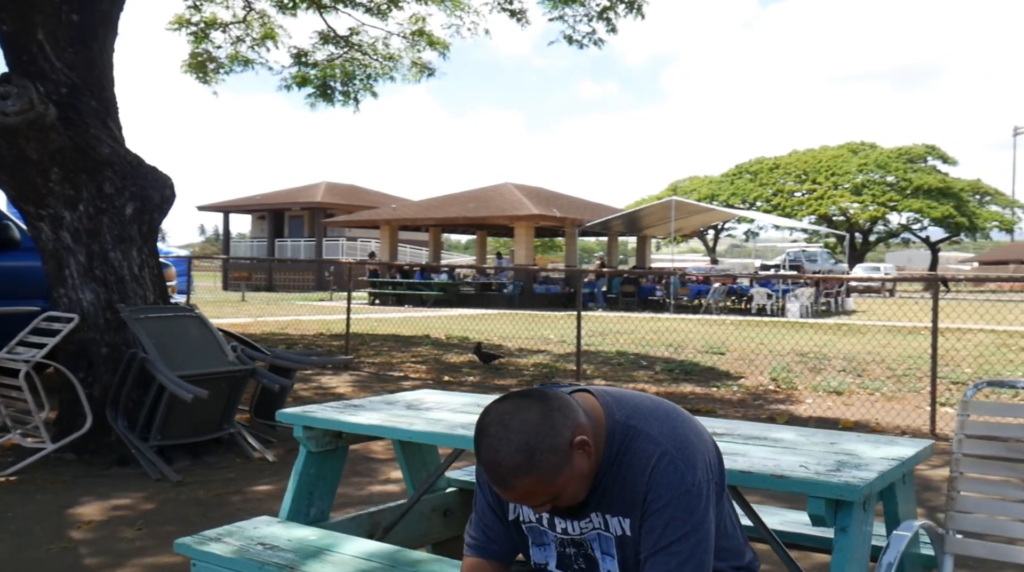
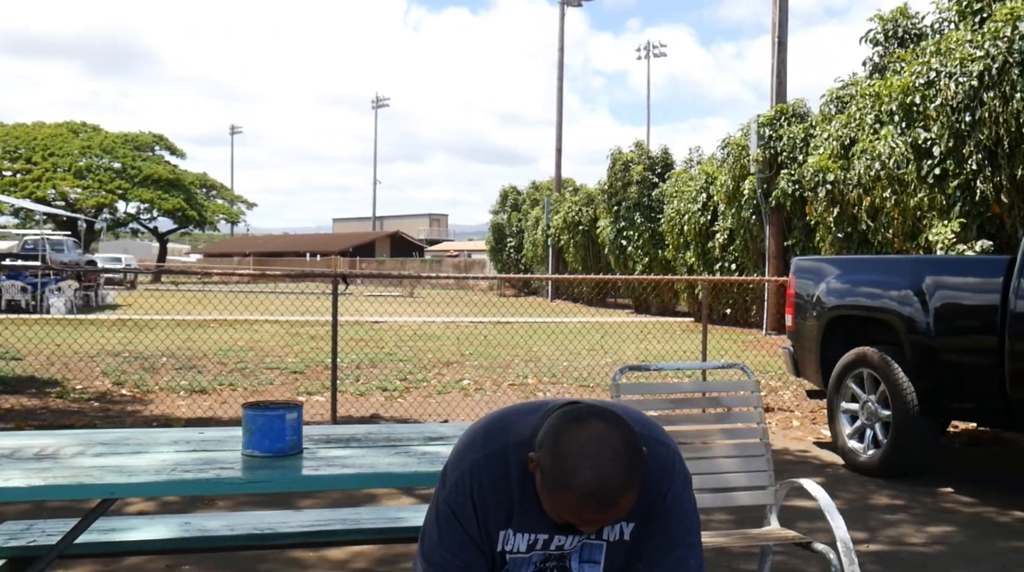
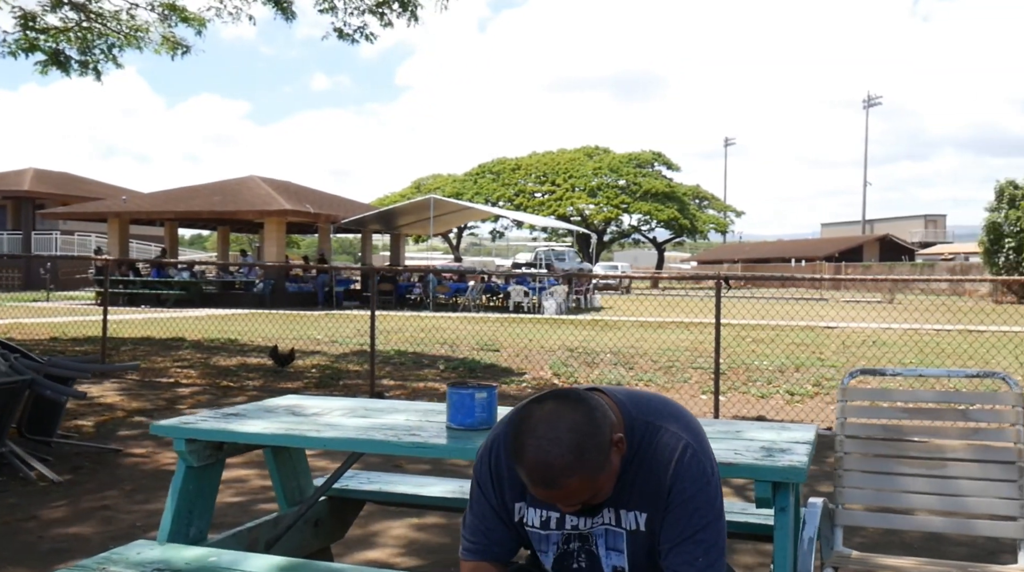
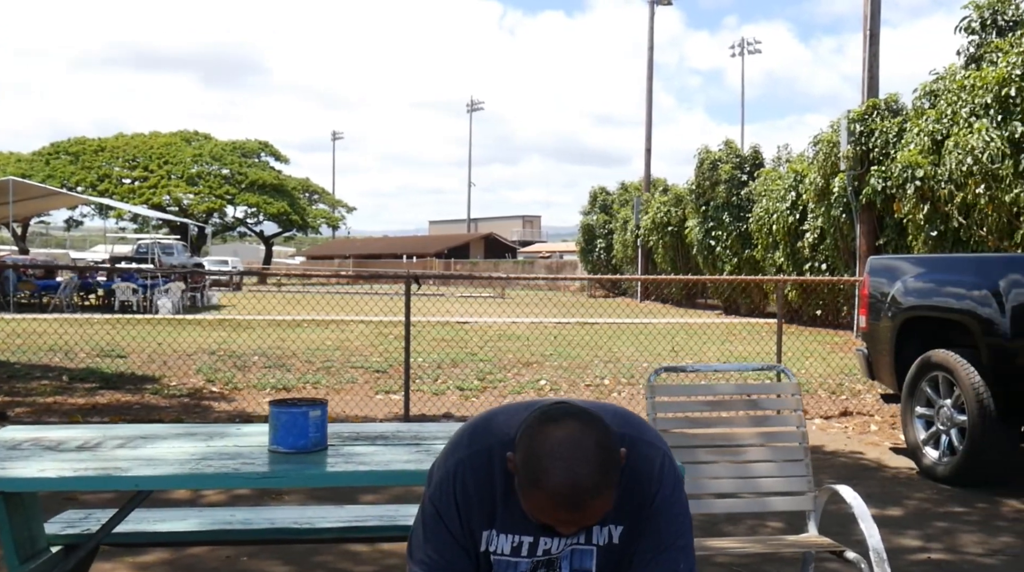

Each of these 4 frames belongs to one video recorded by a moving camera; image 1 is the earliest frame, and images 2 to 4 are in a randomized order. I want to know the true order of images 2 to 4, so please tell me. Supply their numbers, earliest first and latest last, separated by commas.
3, 4, 2
